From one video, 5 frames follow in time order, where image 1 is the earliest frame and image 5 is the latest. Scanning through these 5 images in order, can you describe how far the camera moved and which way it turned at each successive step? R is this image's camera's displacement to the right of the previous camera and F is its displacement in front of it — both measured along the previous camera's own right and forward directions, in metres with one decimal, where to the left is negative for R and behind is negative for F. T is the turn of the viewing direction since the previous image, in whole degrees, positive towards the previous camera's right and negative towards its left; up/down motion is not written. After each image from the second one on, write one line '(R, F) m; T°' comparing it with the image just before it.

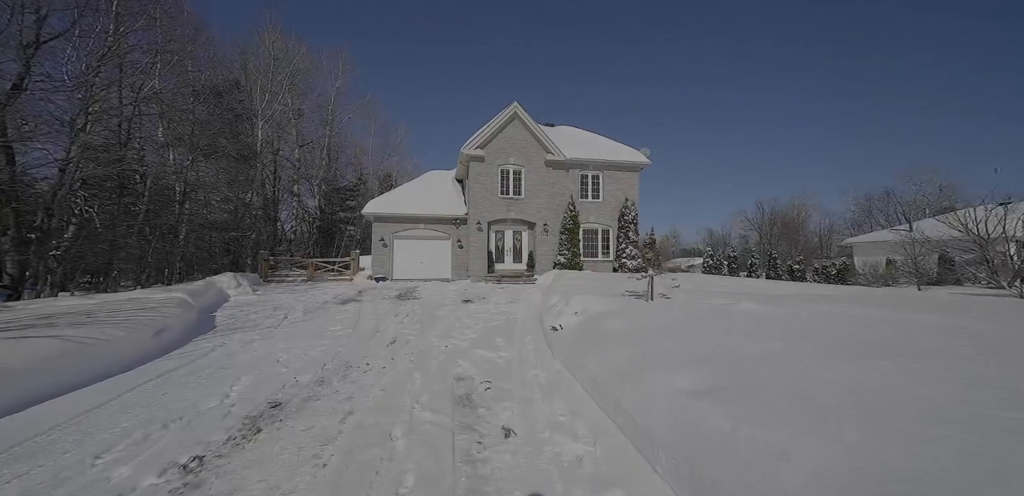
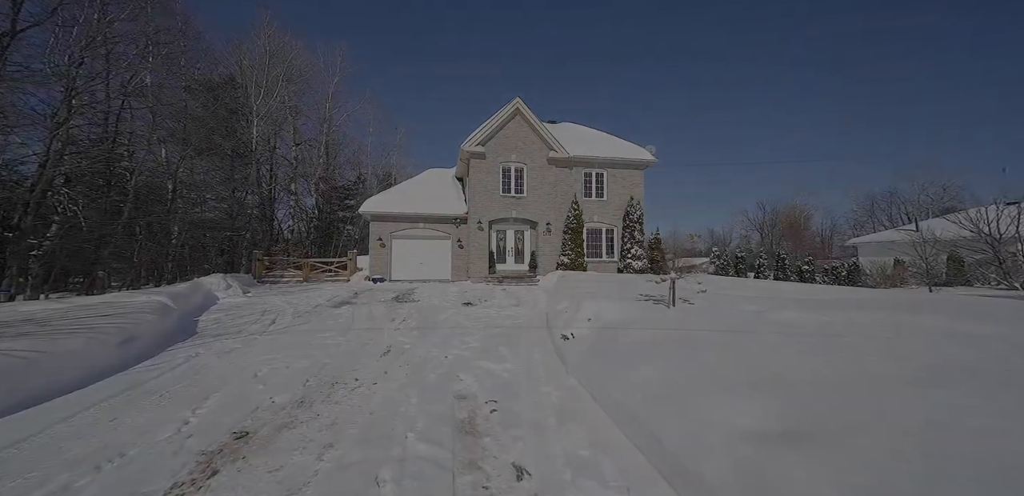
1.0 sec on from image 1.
(-0.1, +0.6) m; 0°
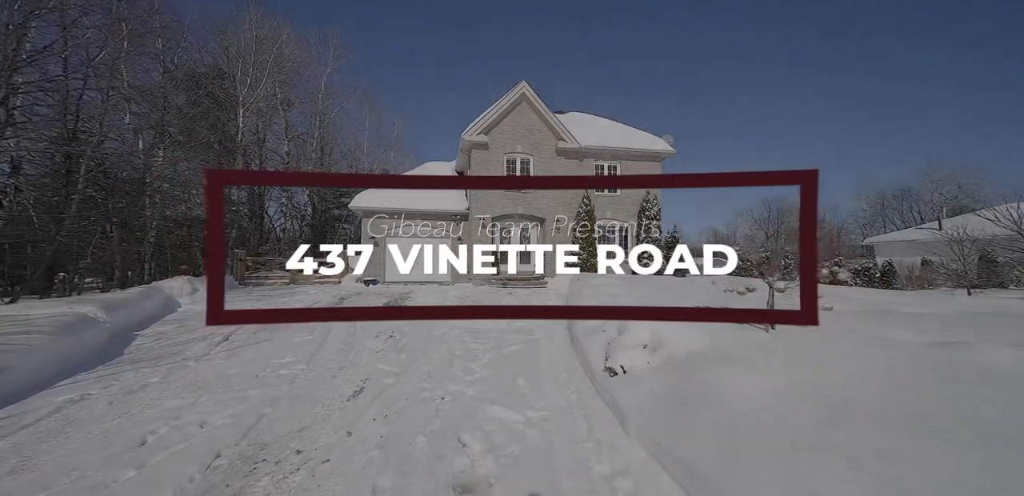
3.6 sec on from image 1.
(-0.3, +1.8) m; 0°
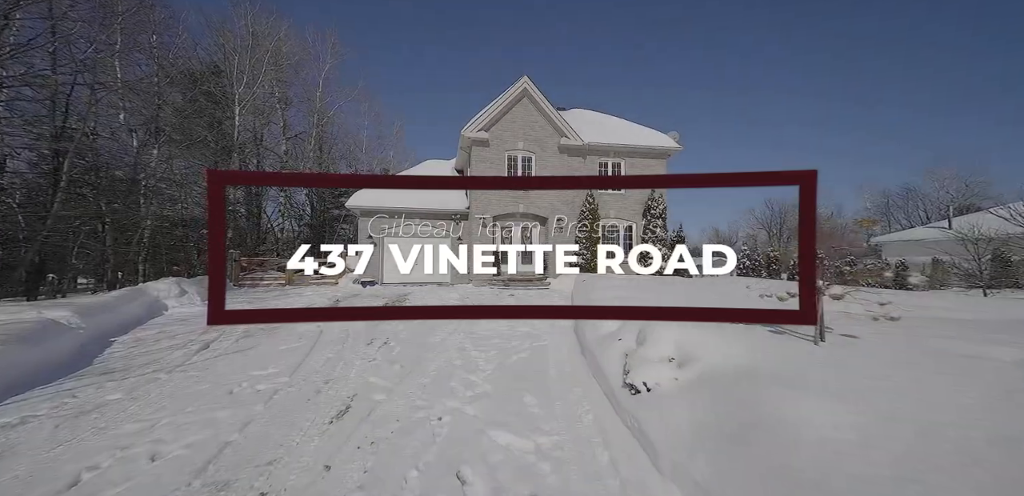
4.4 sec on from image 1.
(-0.1, +0.5) m; 0°
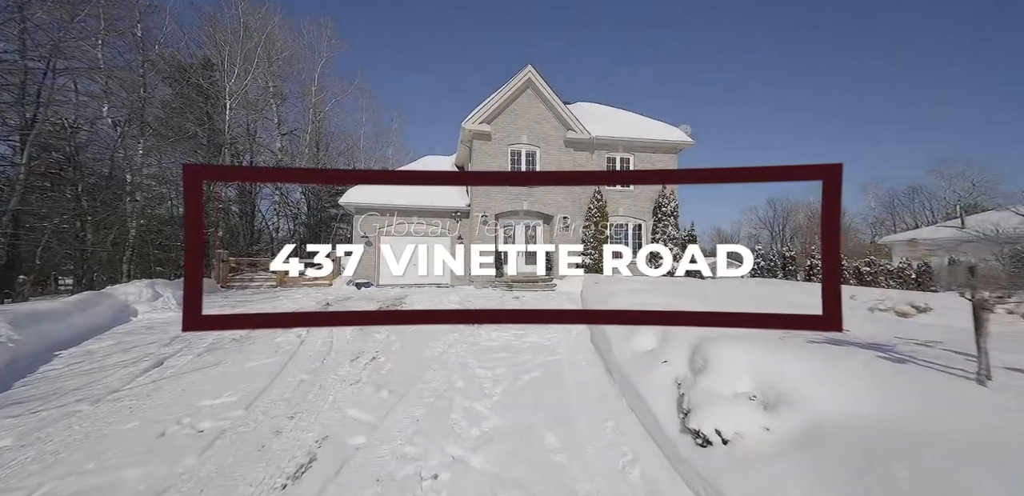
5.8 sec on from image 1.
(-0.2, +1.0) m; 0°
